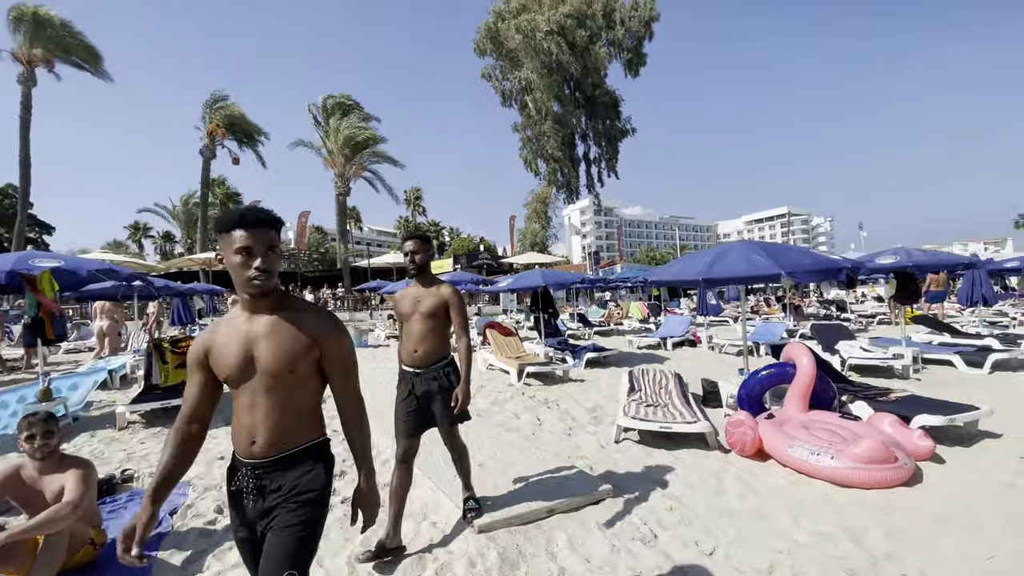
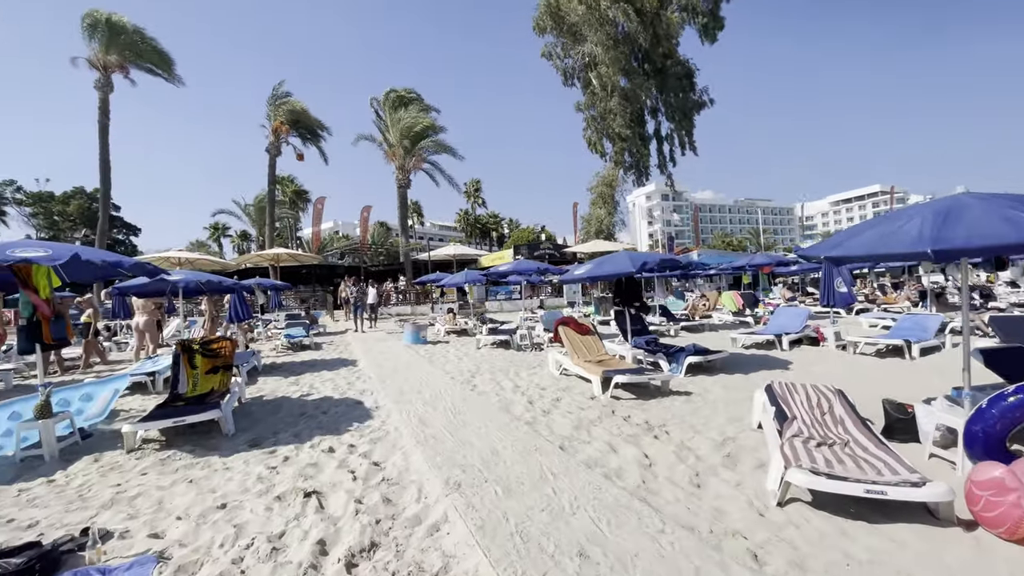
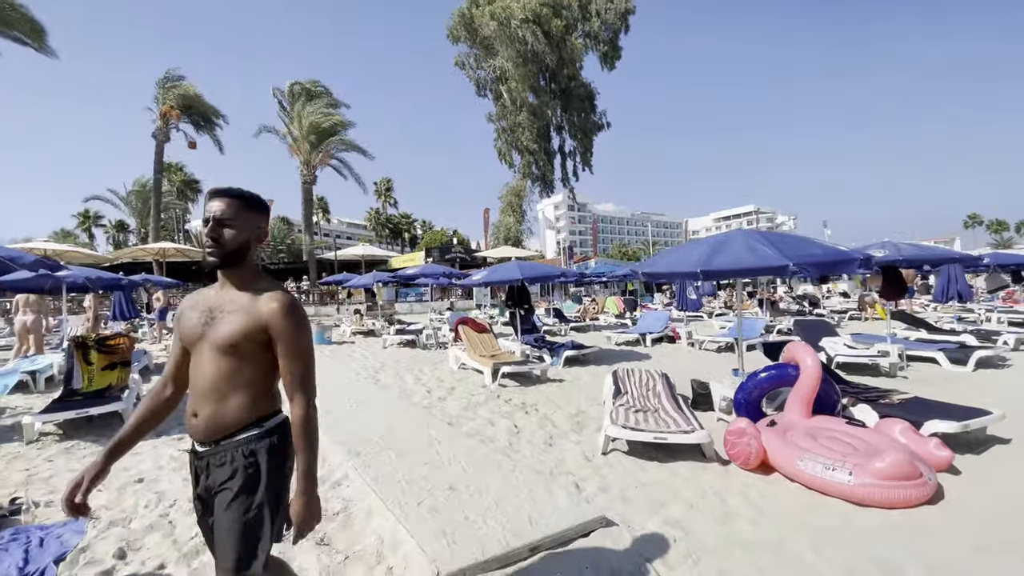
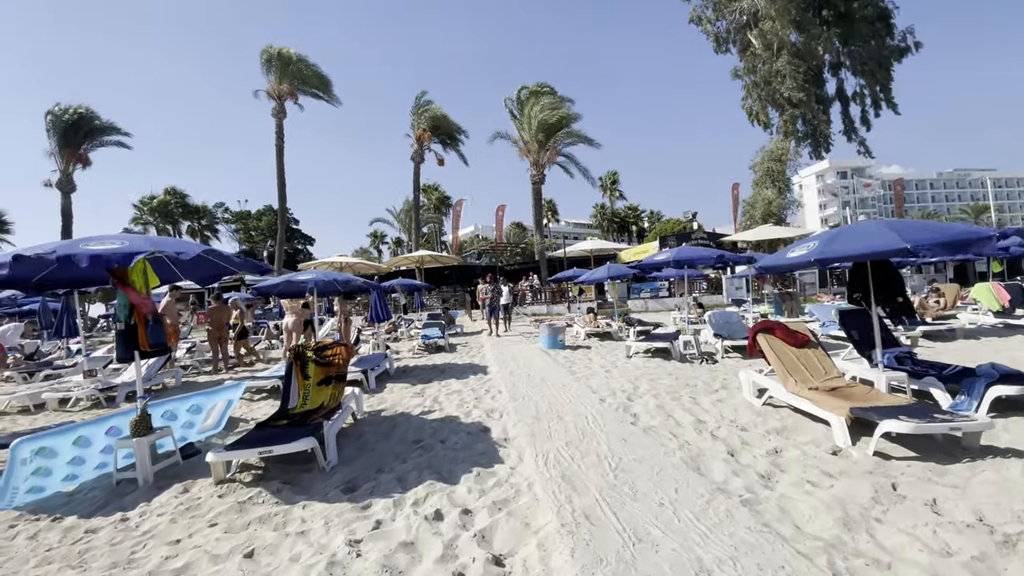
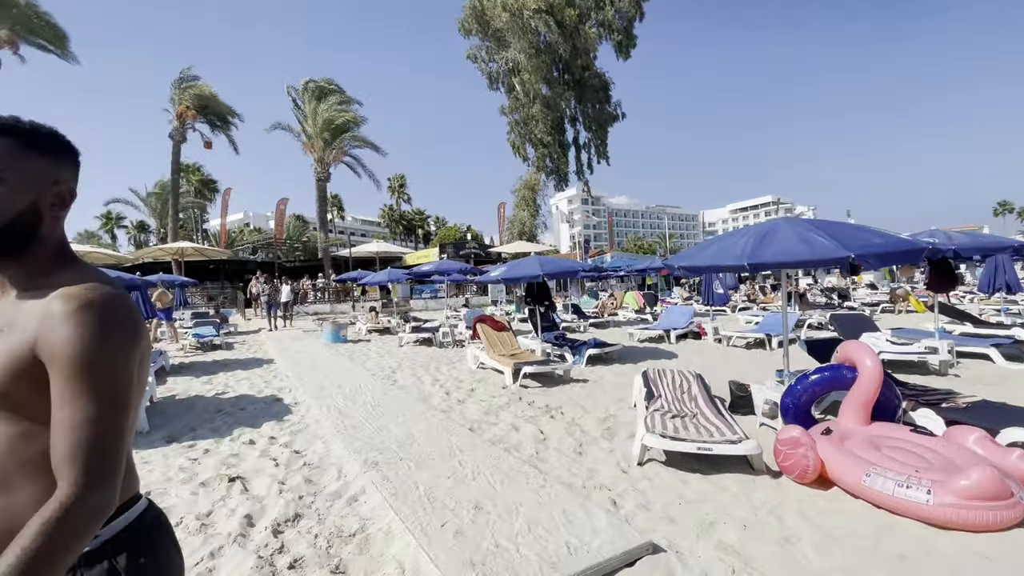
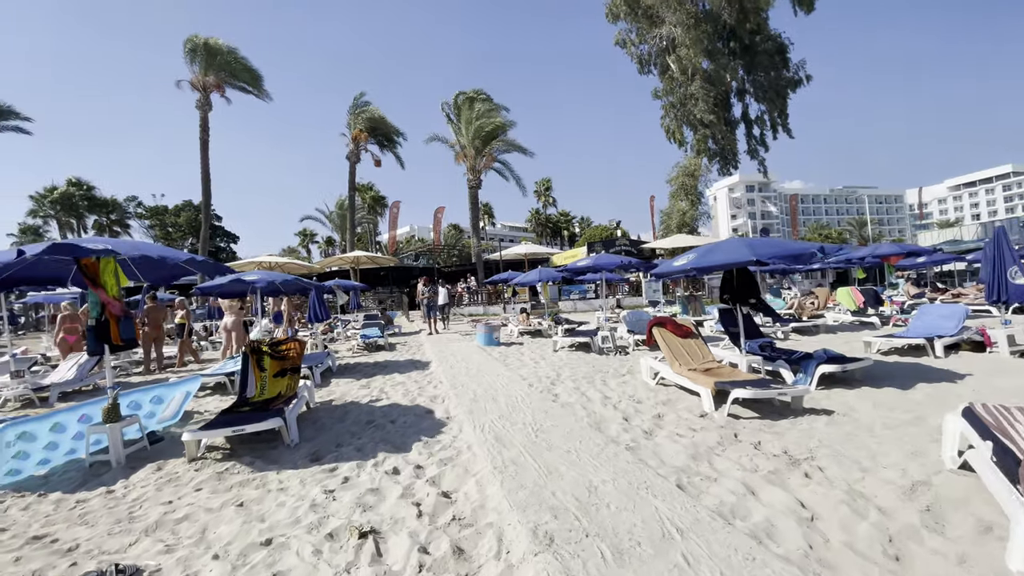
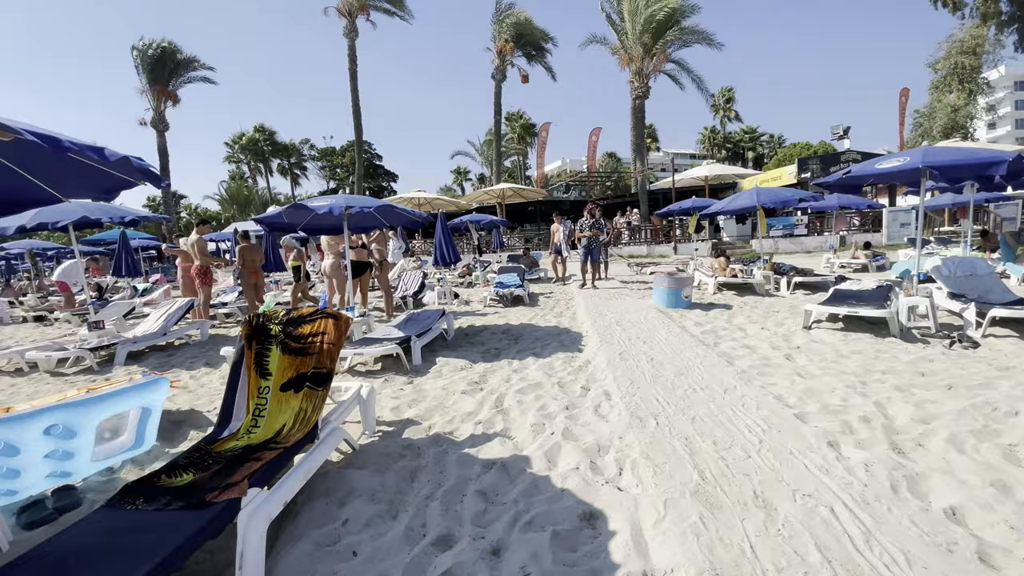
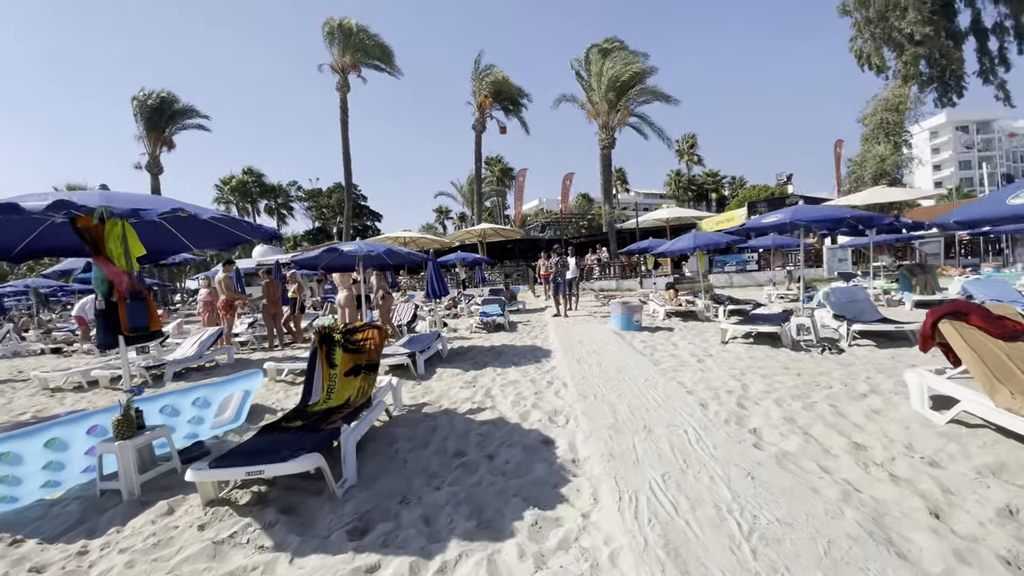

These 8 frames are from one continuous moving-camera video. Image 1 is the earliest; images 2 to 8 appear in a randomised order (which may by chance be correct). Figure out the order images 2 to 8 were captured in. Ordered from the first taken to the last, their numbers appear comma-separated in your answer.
3, 5, 2, 6, 4, 8, 7
